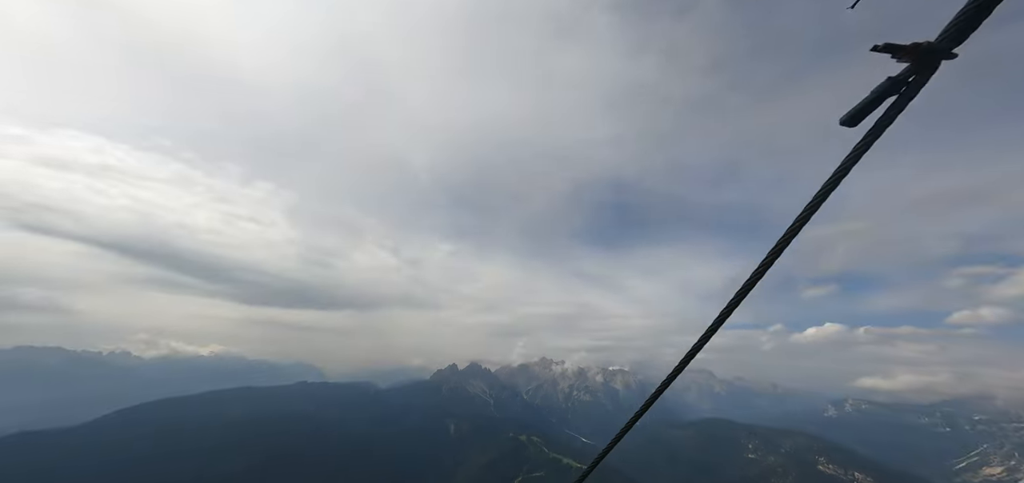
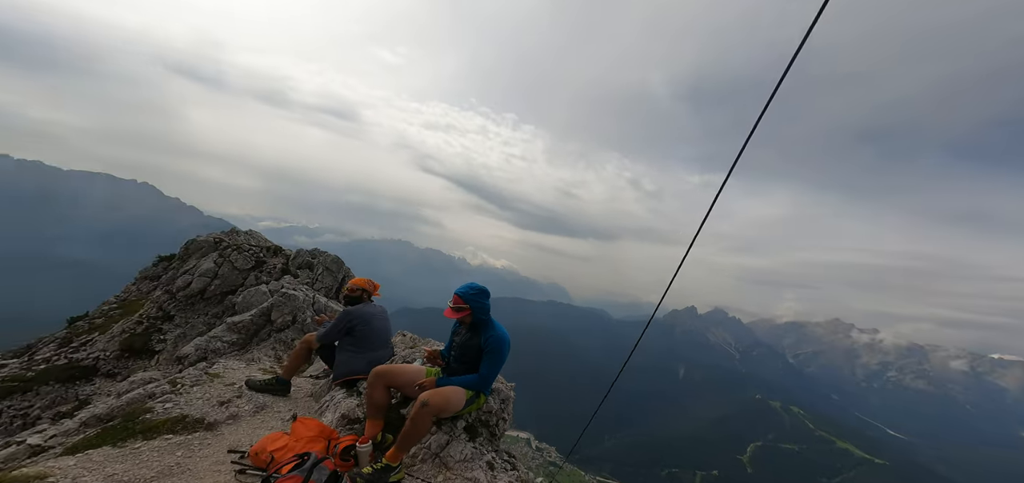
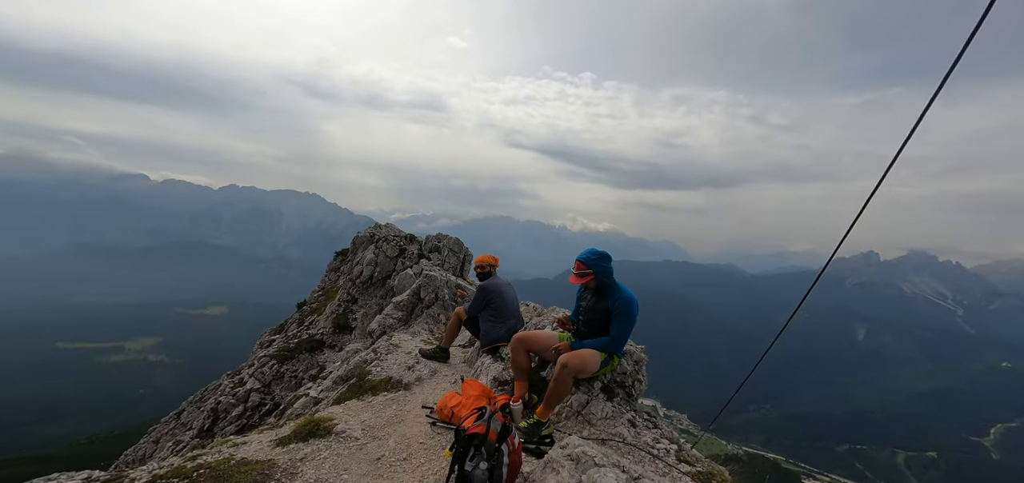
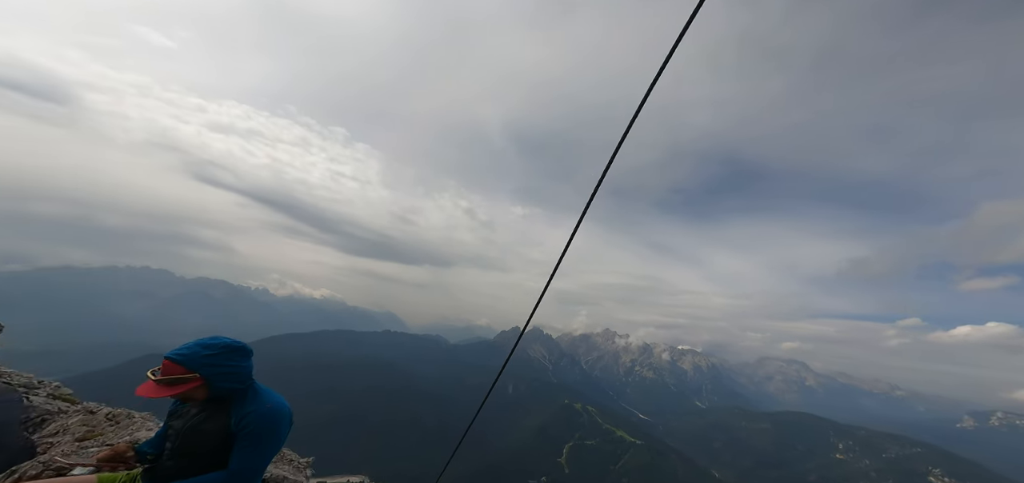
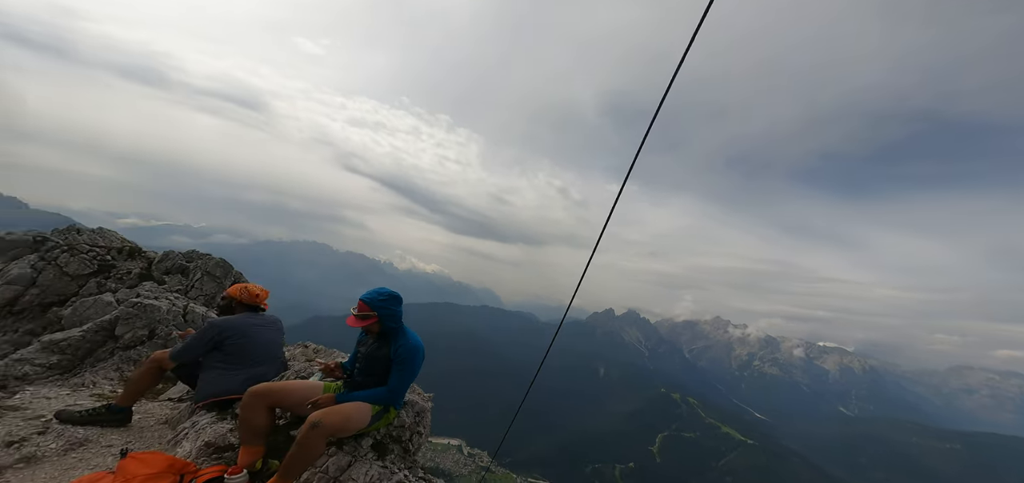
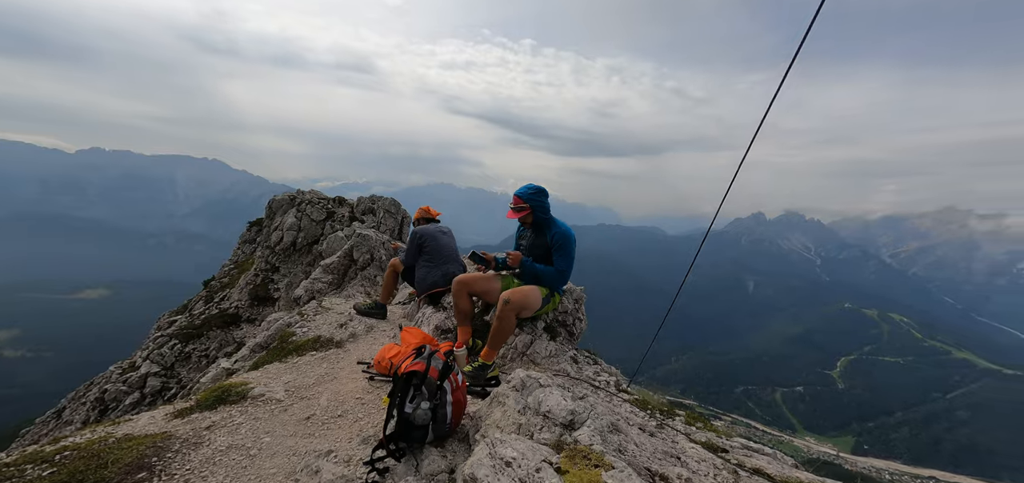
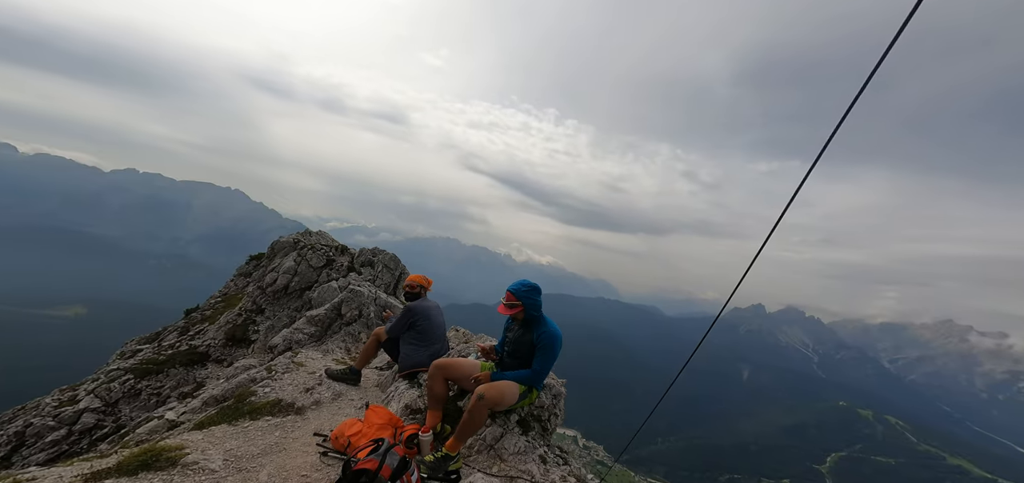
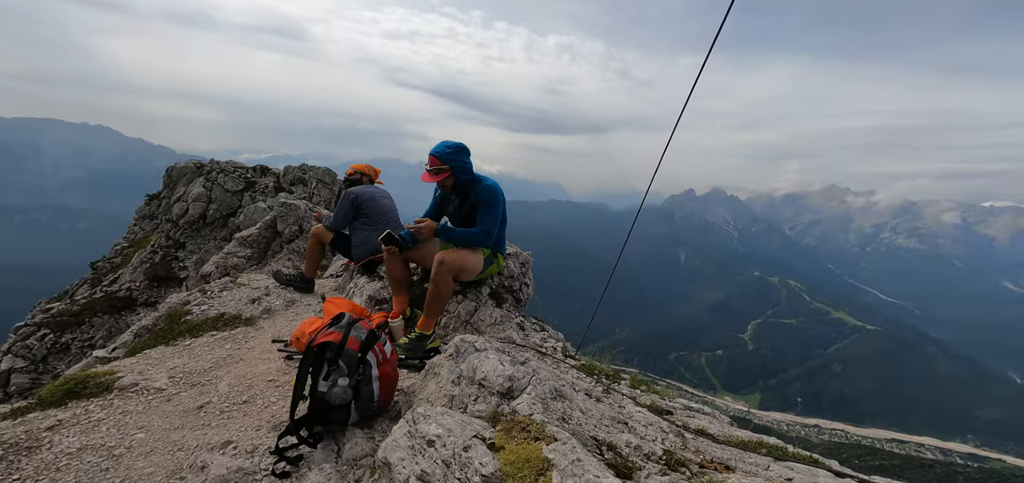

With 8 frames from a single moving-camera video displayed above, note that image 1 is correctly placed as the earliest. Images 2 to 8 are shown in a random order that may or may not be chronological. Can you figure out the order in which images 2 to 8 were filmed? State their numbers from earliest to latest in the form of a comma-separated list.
4, 5, 2, 7, 3, 6, 8
